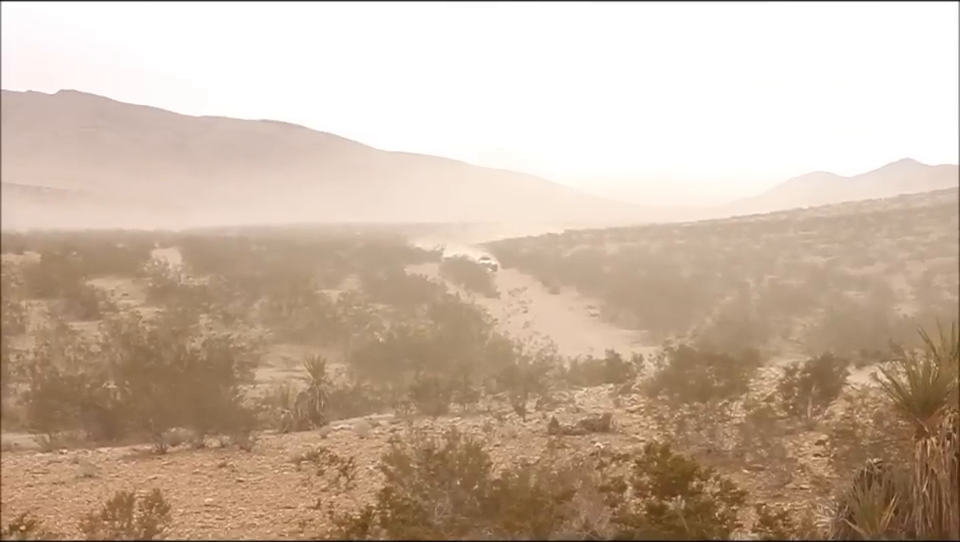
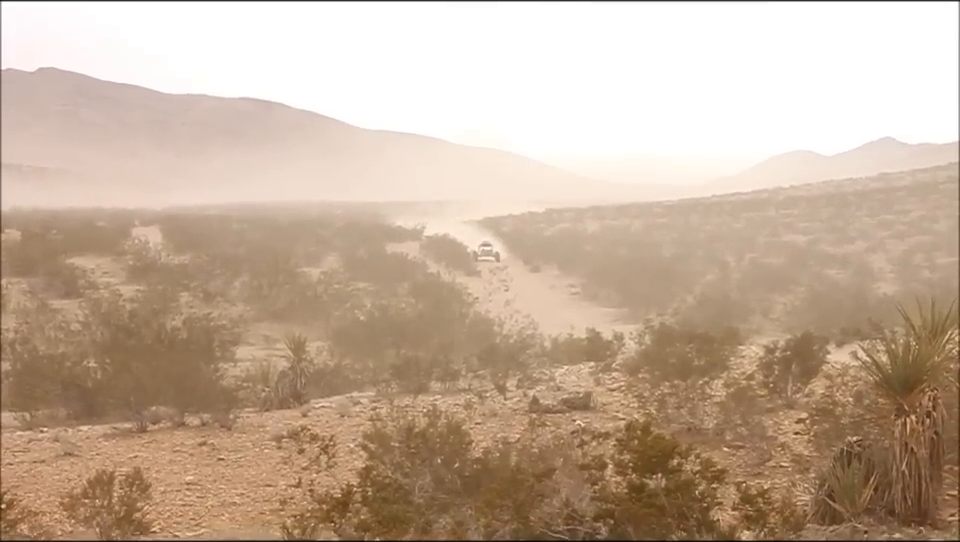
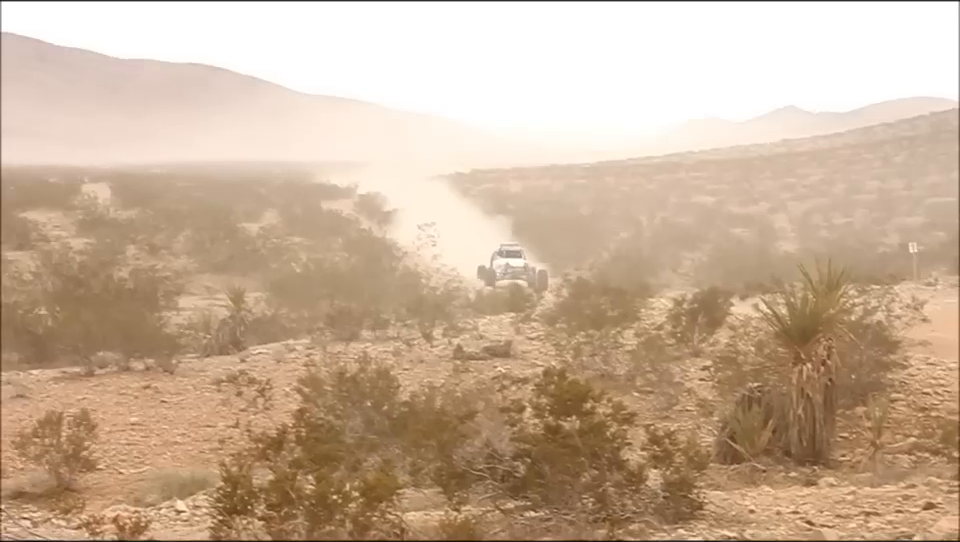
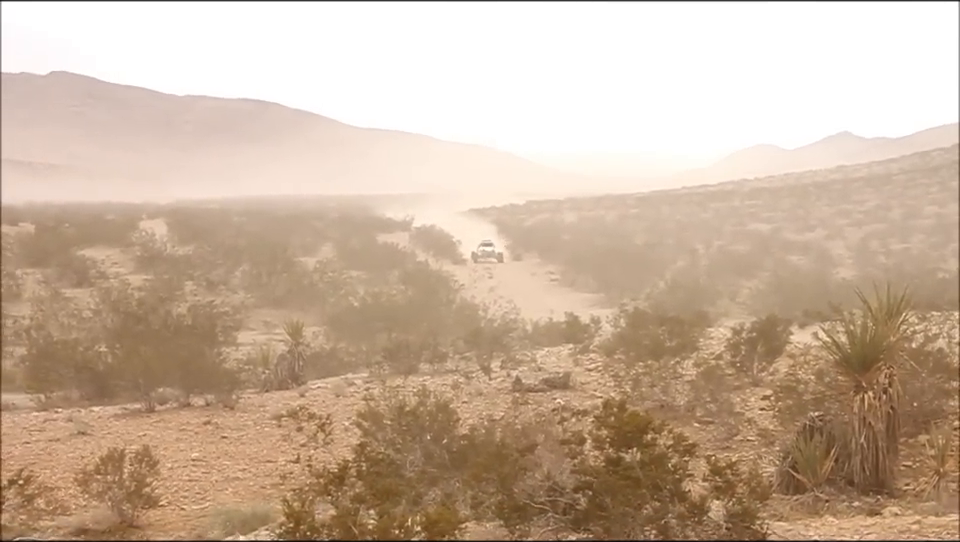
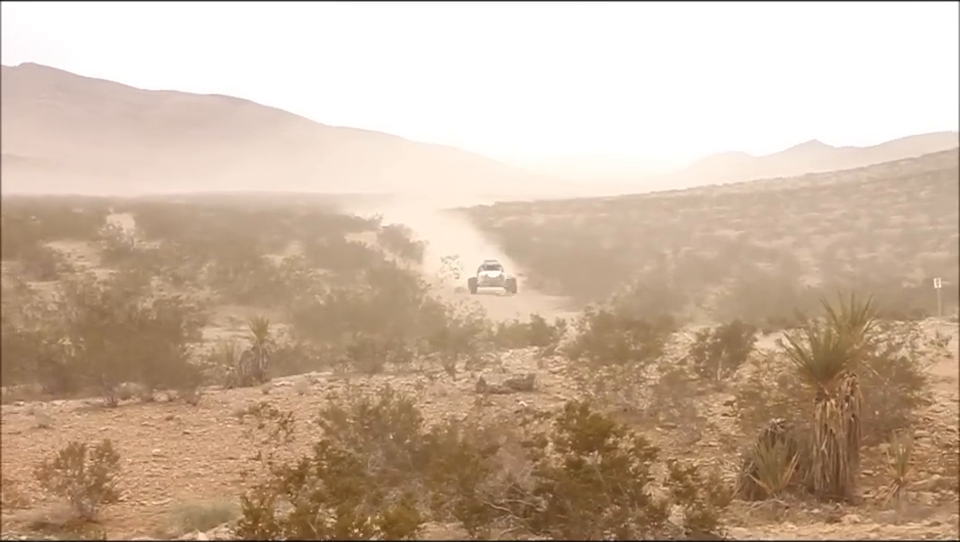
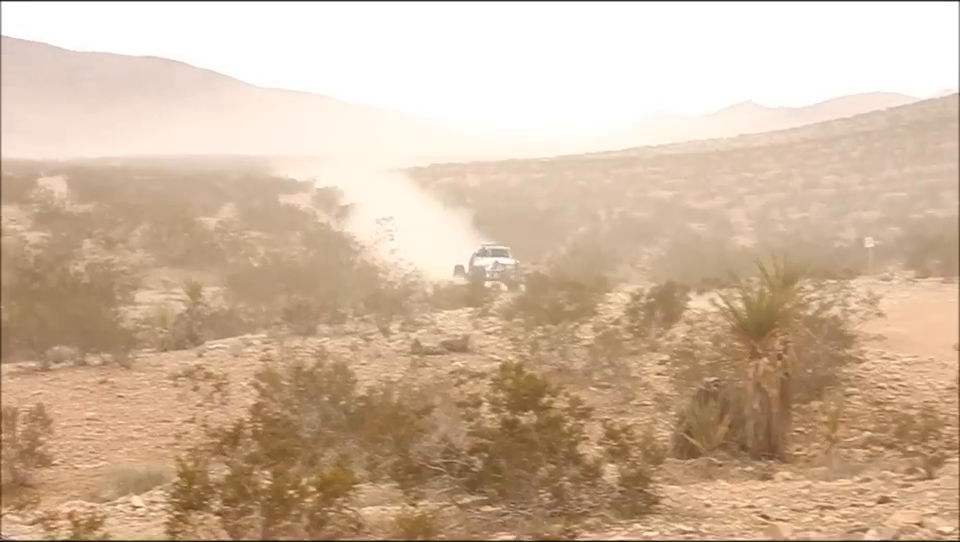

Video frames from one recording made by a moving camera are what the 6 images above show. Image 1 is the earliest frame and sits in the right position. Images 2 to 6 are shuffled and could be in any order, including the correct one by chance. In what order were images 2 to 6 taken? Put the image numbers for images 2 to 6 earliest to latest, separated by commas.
2, 4, 5, 3, 6
